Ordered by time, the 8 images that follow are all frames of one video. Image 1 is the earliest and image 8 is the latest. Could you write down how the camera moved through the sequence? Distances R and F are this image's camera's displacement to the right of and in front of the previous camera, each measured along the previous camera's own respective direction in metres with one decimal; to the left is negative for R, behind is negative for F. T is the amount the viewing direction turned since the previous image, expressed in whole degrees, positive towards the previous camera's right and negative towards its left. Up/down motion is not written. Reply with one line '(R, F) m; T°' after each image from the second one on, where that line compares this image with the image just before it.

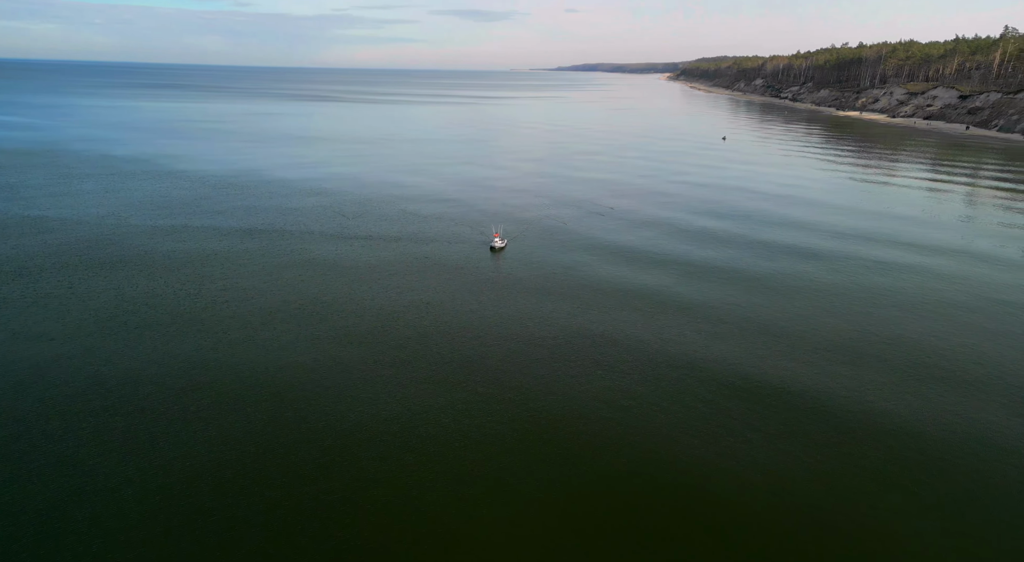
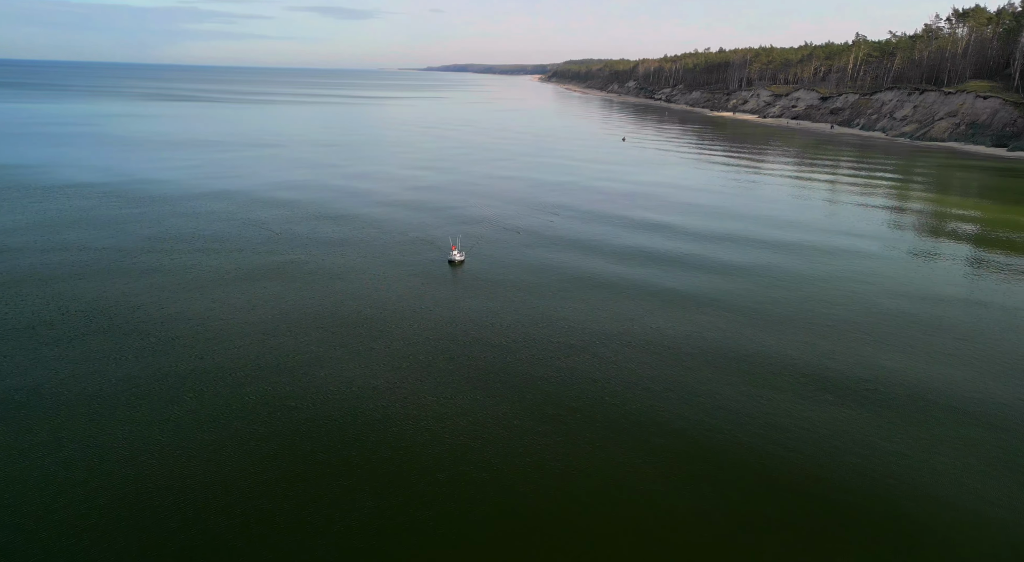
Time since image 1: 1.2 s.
(-4.2, +2.3) m; +11°
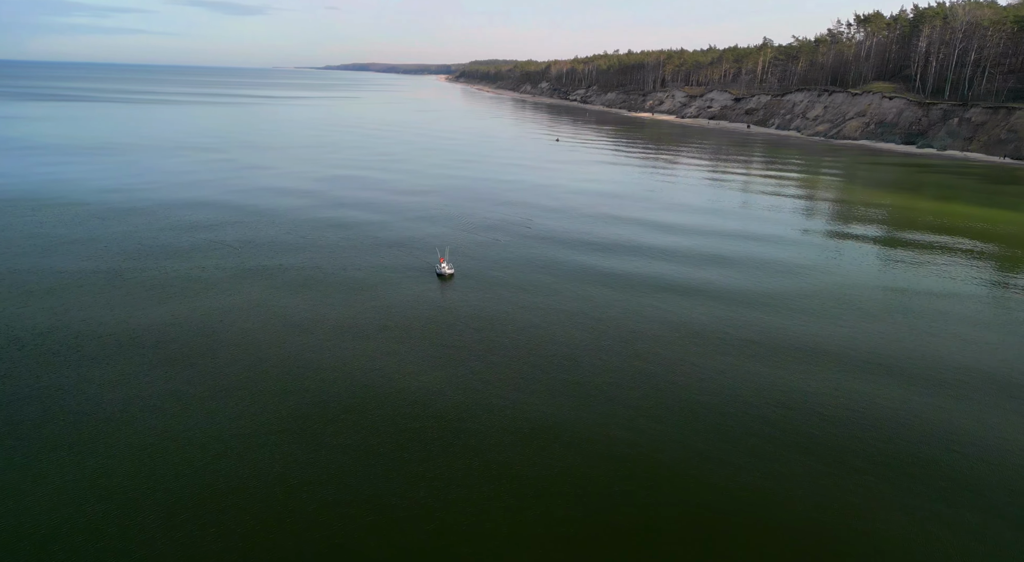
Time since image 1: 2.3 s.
(-3.9, +1.5) m; +8°
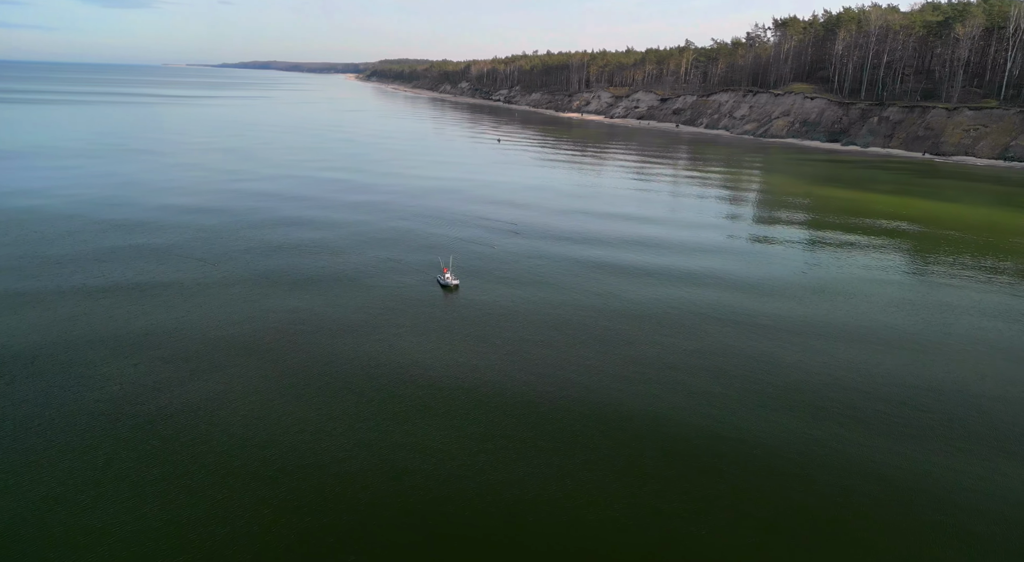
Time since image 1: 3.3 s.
(-4.1, +1.1) m; +7°
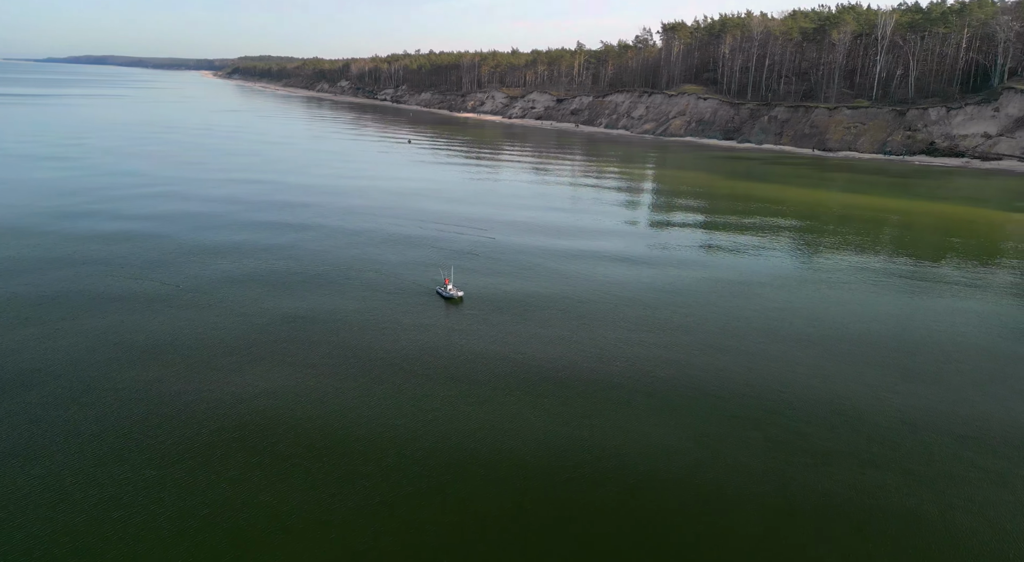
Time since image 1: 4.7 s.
(-5.3, +0.9) m; +10°
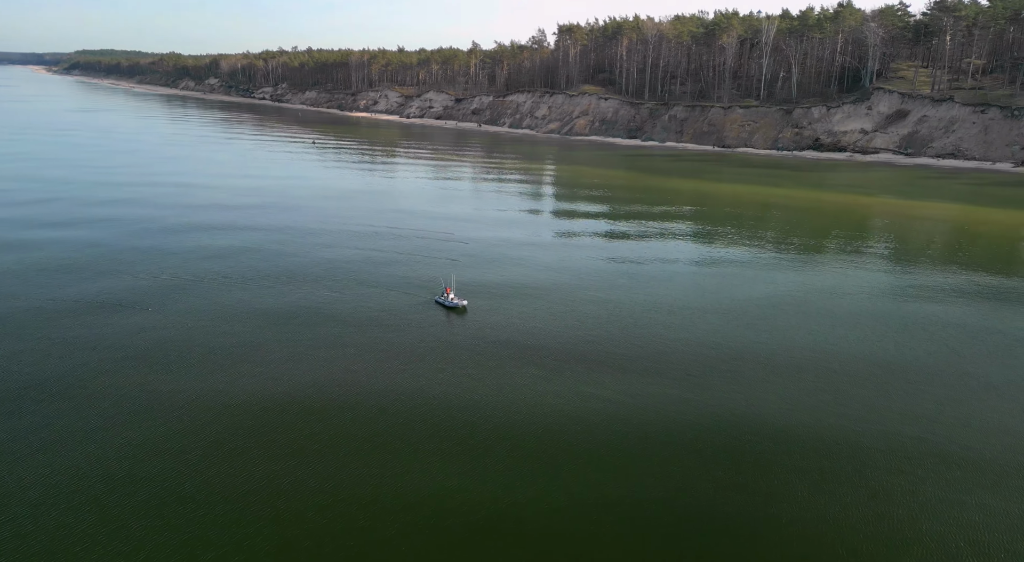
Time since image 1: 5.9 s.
(-5.1, +0.5) m; +10°
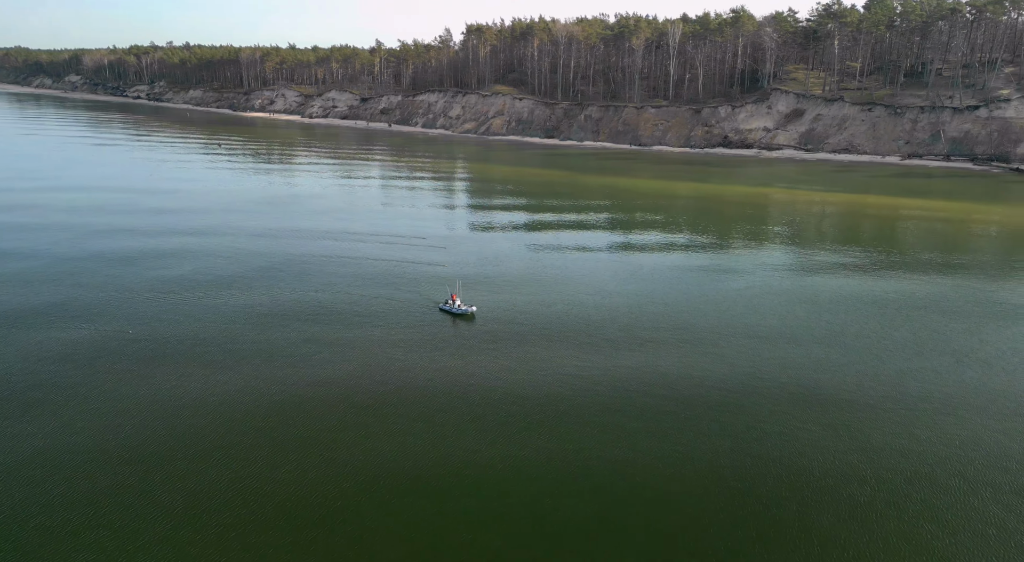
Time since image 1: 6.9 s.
(-5.0, +0.4) m; +9°
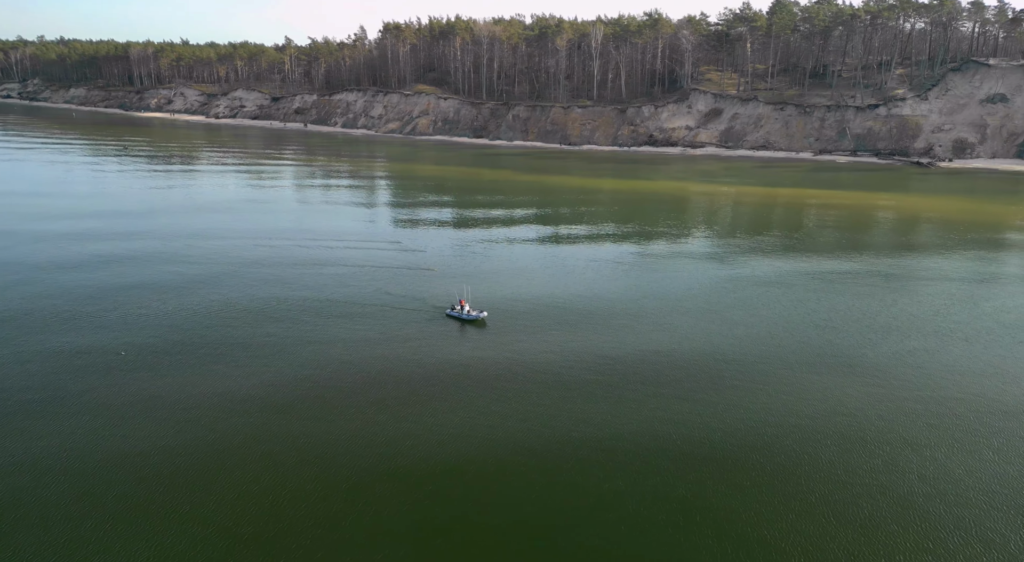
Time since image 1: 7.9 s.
(-4.5, +0.6) m; +8°
